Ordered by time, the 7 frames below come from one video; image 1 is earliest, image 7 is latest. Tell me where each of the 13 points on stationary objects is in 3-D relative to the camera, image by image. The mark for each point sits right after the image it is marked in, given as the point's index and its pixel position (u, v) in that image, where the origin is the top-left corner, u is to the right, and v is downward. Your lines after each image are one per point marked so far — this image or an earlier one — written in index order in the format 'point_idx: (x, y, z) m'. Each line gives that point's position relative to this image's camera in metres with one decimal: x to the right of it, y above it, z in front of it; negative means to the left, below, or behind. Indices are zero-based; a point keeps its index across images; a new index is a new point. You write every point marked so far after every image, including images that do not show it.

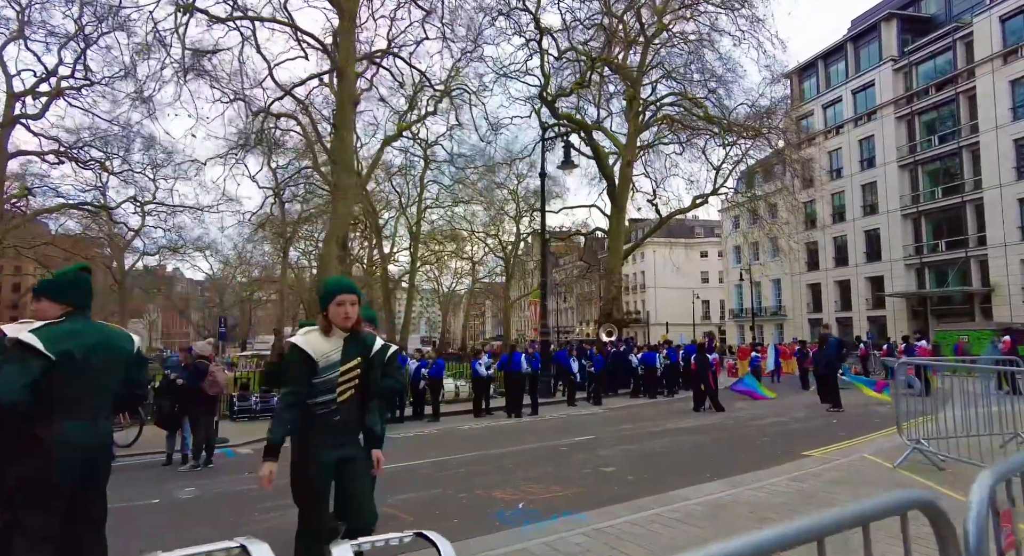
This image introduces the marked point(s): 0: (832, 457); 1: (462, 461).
0: (+3.8, -2.1, +7.3) m
1: (-0.7, -2.3, +7.8) m
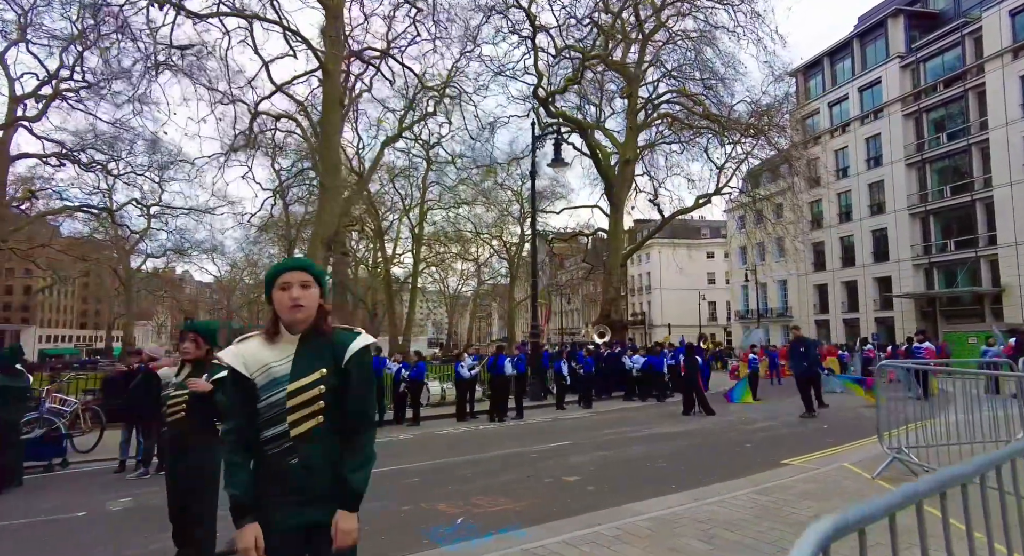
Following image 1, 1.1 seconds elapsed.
0: (+3.3, -2.1, +6.9) m
1: (-1.1, -2.3, +7.4) m
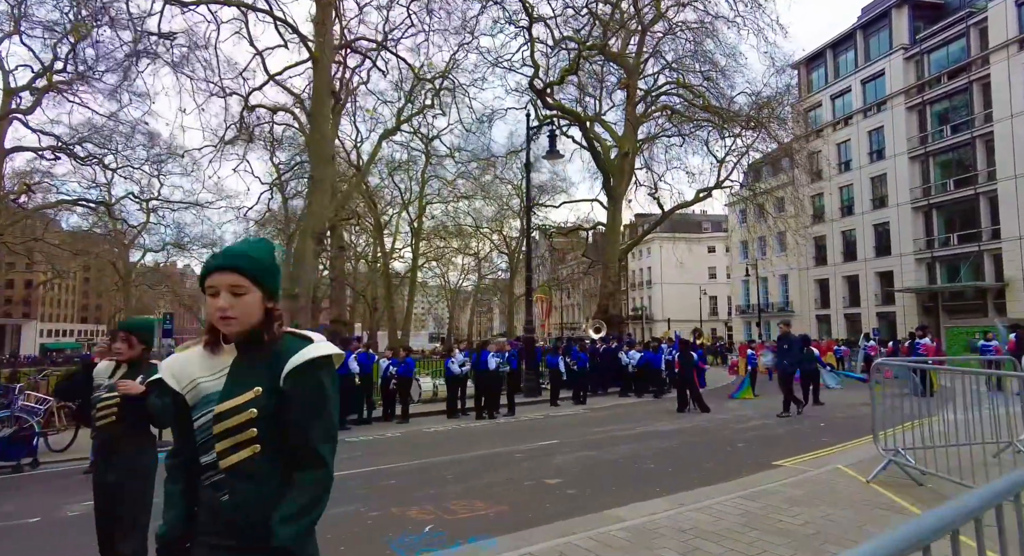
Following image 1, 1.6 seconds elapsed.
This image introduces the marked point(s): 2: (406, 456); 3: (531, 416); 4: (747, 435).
0: (+3.1, -2.0, +6.6) m
1: (-1.4, -2.2, +7.1) m
2: (-1.5, -2.5, +8.6) m
3: (+0.4, -3.1, +13.8) m
4: (+3.7, -2.5, +9.8) m
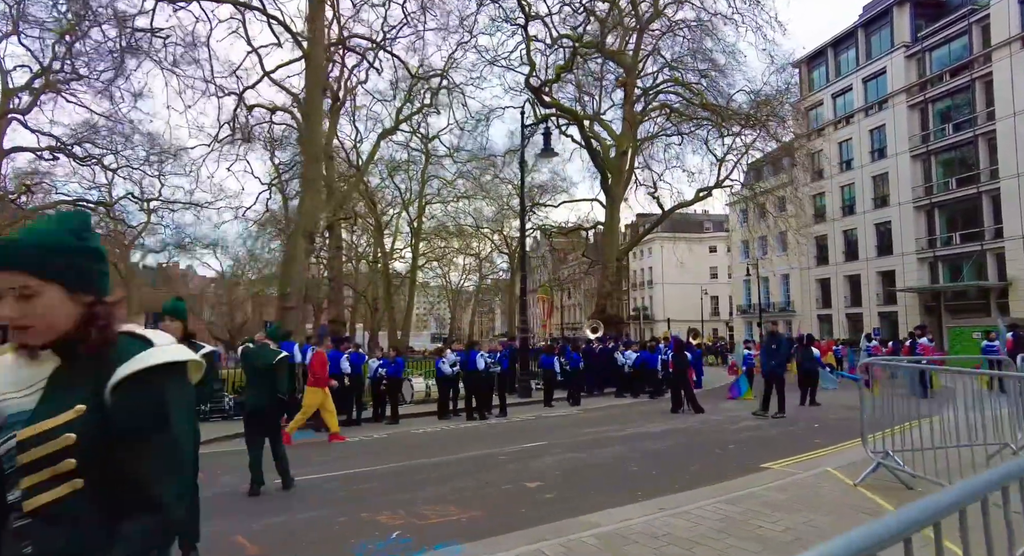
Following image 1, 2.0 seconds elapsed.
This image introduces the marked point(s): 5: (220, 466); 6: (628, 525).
0: (+2.9, -2.0, +6.4) m
1: (-1.6, -2.2, +7.0) m
2: (-1.7, -2.5, +8.5) m
3: (+0.2, -3.1, +13.7) m
4: (+3.5, -2.5, +9.6) m
5: (-3.6, -2.4, +7.7) m
6: (+0.9, -1.8, +4.5) m
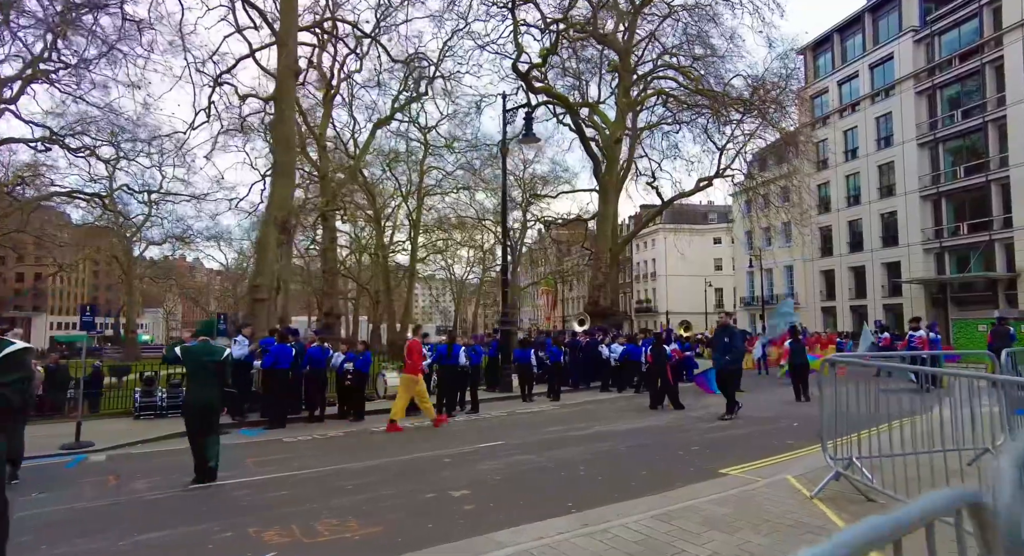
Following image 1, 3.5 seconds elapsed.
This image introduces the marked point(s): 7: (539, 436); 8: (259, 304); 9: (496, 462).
0: (+2.2, -1.9, +5.8) m
1: (-2.2, -2.1, +6.4) m
2: (-2.4, -2.3, +7.9) m
3: (-0.3, -2.9, +13.1) m
4: (+2.9, -2.3, +9.0) m
5: (-4.3, -2.2, +7.1) m
6: (+0.1, -1.7, +3.9) m
7: (+0.4, -2.4, +9.5) m
8: (-6.3, -0.6, +15.4) m
9: (-0.2, -2.1, +7.1) m
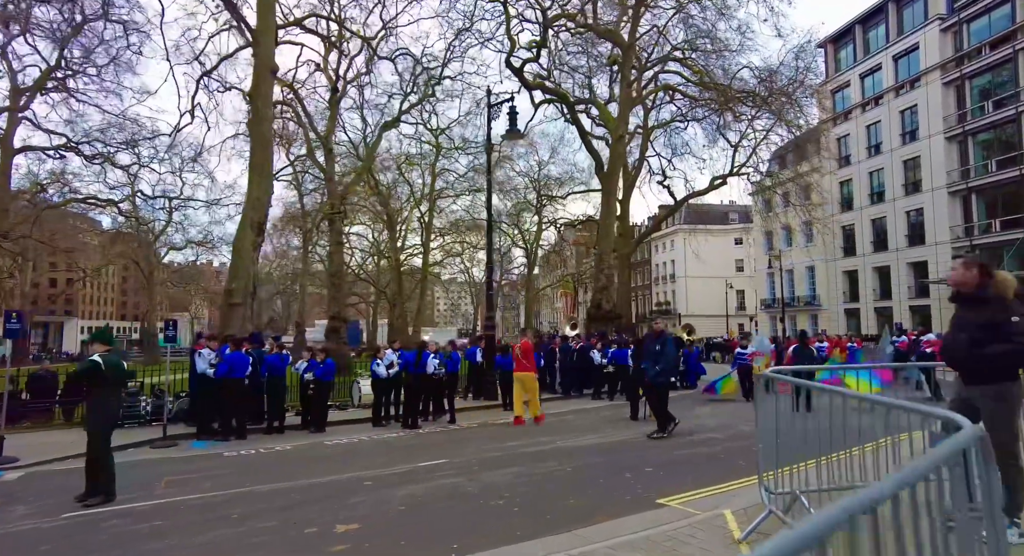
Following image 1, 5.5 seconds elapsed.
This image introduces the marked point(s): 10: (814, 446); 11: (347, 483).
0: (+1.4, -1.9, +5.0) m
1: (-3.0, -2.1, +5.8) m
2: (-3.1, -2.4, +7.3) m
3: (-0.9, -2.9, +12.4) m
4: (+2.2, -2.3, +8.1) m
5: (-5.1, -2.3, +6.6) m
6: (-0.8, -1.7, +3.2) m
7: (-0.3, -2.5, +8.8) m
8: (-6.7, -0.7, +14.9) m
9: (-0.9, -2.1, +6.4) m
10: (+2.2, -1.2, +4.3) m
11: (-1.7, -2.2, +6.6) m
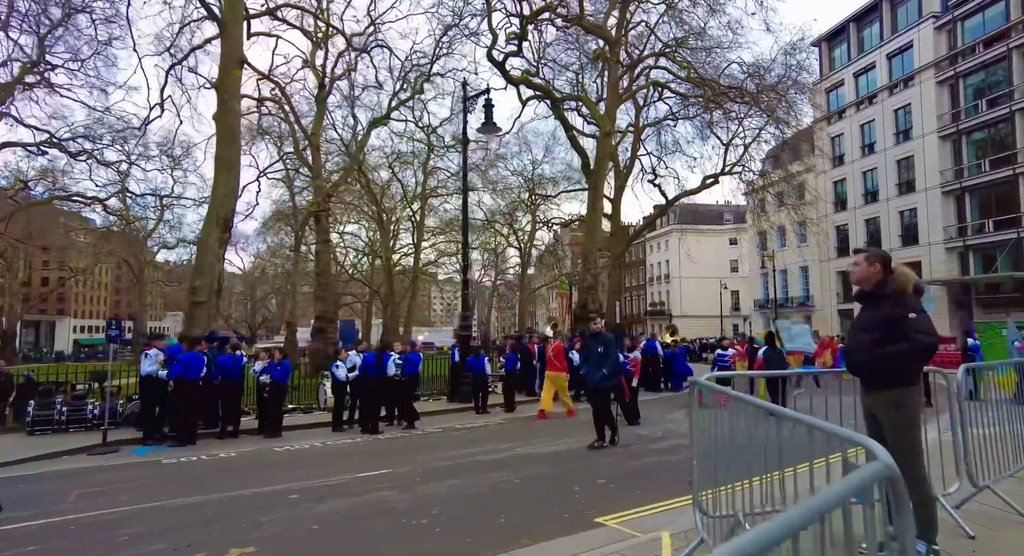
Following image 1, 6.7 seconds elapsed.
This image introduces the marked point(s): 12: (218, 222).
0: (+0.8, -1.9, +4.5) m
1: (-3.7, -2.1, +5.3) m
2: (-3.7, -2.3, +6.8) m
3: (-1.5, -2.9, +11.9) m
4: (+1.6, -2.3, +7.6) m
5: (-5.7, -2.2, +6.1) m
6: (-1.4, -1.7, +2.7) m
7: (-0.9, -2.4, +8.3) m
8: (-7.4, -0.7, +14.4) m
9: (-1.5, -2.1, +5.9) m
10: (+1.6, -1.1, +3.8) m
11: (-2.3, -2.1, +6.1) m
12: (-7.1, +1.3, +14.9) m
